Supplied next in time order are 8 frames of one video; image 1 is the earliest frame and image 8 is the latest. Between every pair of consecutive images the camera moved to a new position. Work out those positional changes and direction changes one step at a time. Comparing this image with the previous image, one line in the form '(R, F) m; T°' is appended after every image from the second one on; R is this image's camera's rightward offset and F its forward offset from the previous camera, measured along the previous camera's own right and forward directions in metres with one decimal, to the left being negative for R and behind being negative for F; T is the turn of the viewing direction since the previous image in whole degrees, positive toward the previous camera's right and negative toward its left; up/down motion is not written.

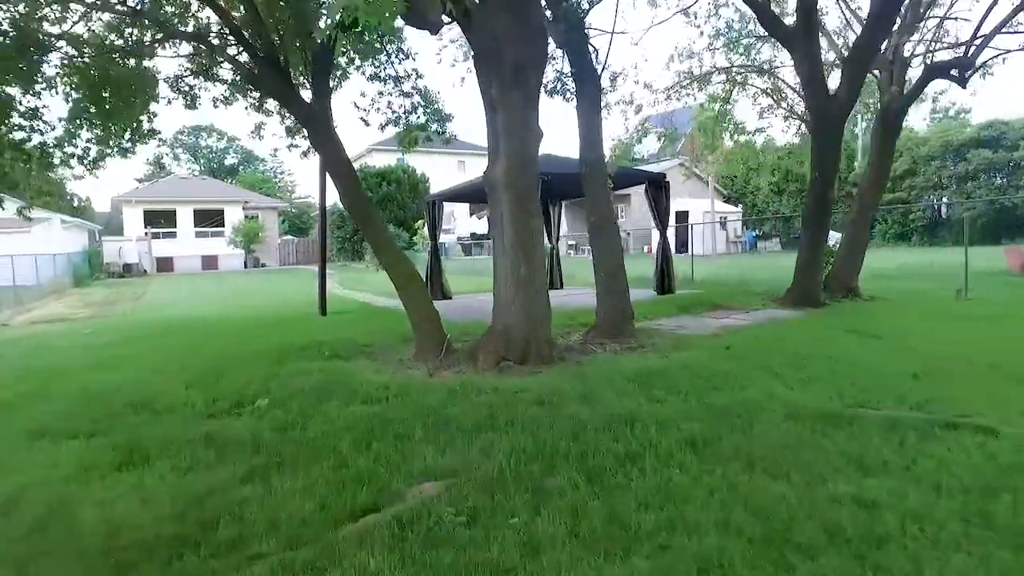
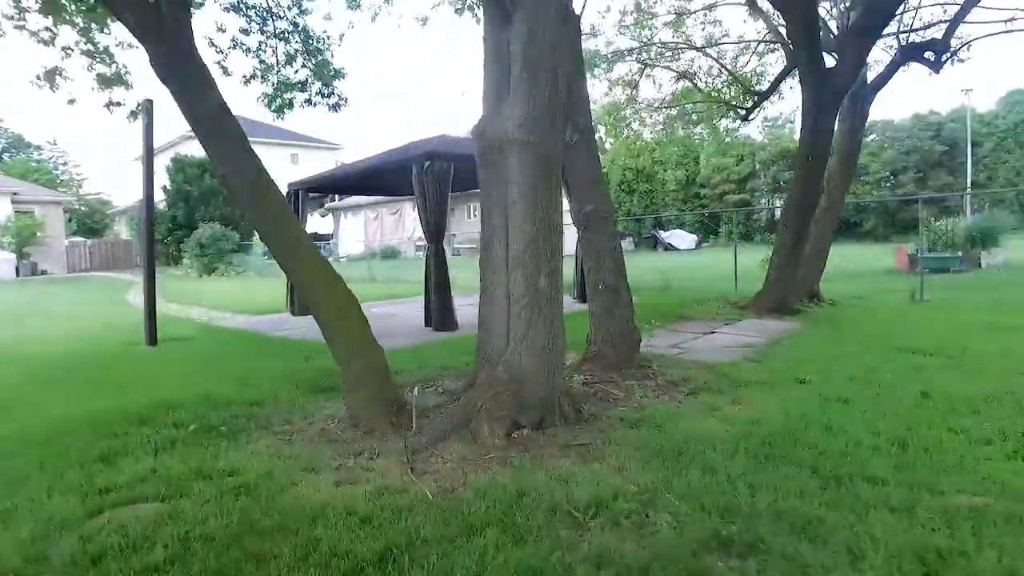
(-1.0, +2.3) m; +15°
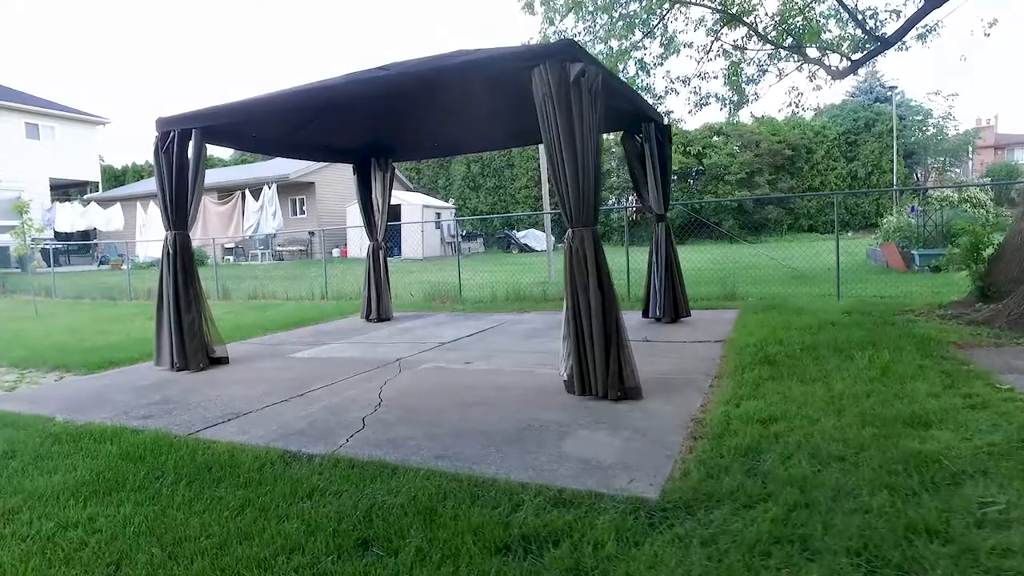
(-2.6, +4.3) m; +20°
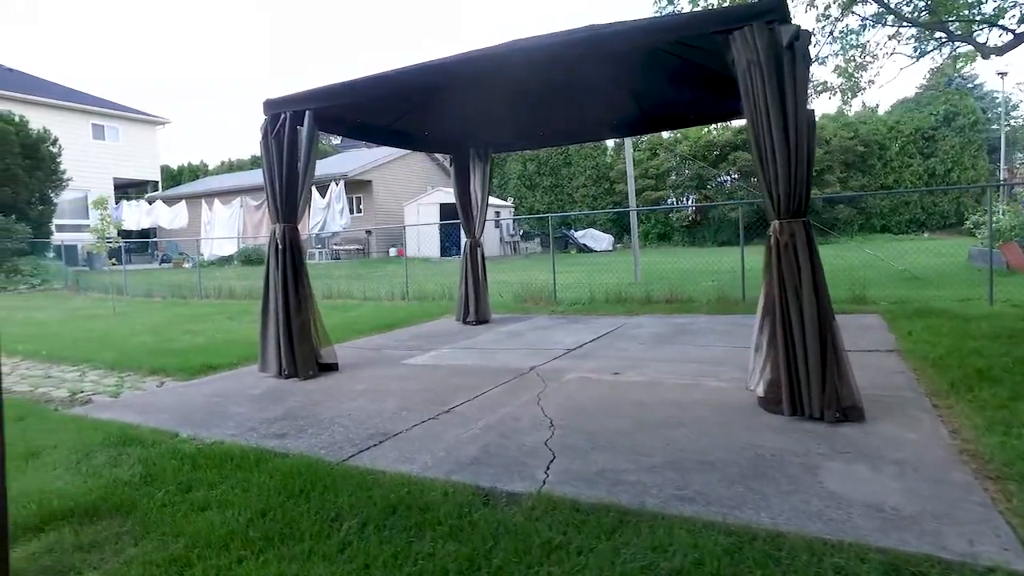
(-0.8, +0.6) m; -3°
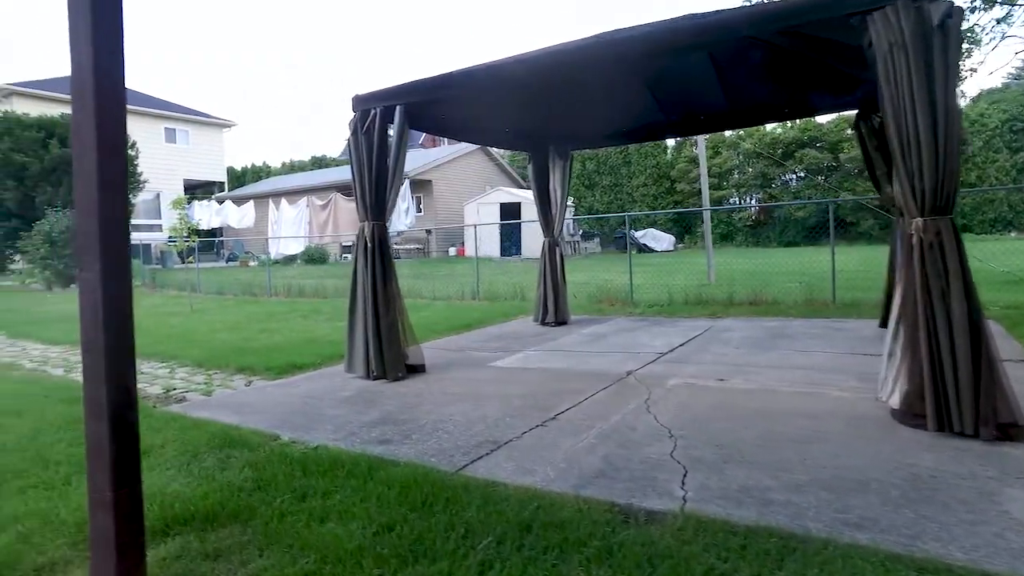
(-0.3, +0.2) m; -4°
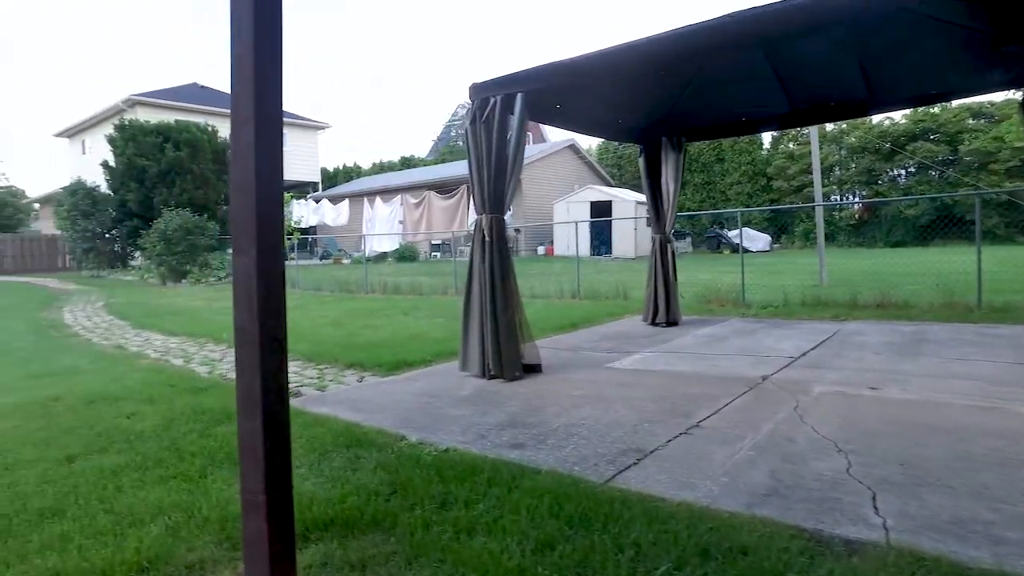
(-0.3, +0.2) m; -7°
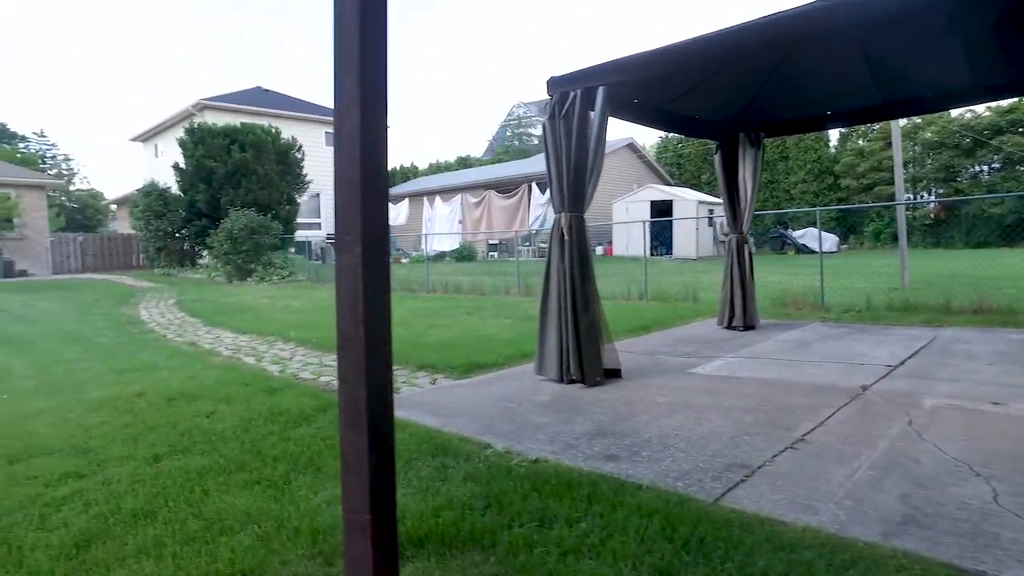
(-0.2, +0.2) m; -4°
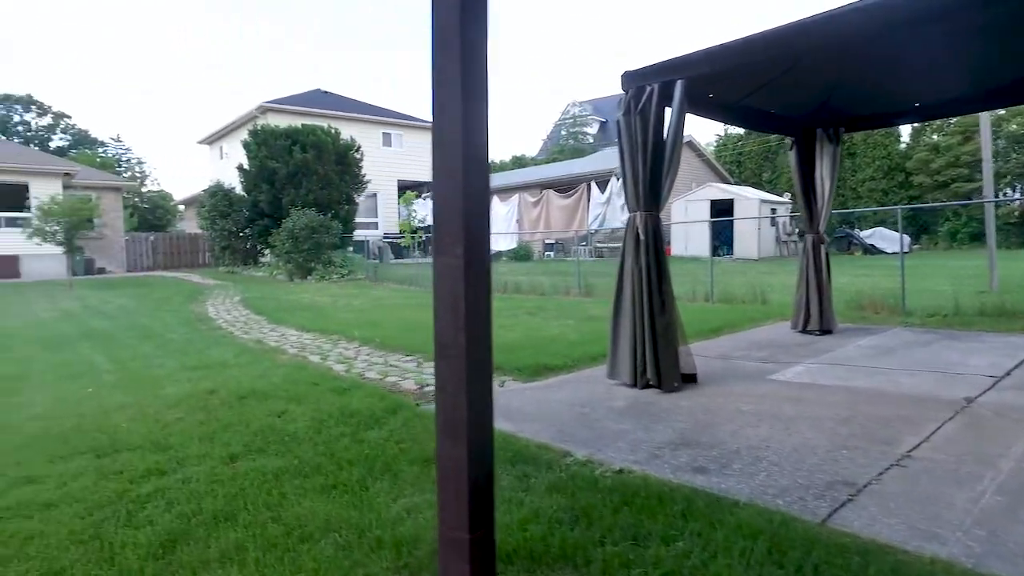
(-0.1, +0.1) m; -4°
